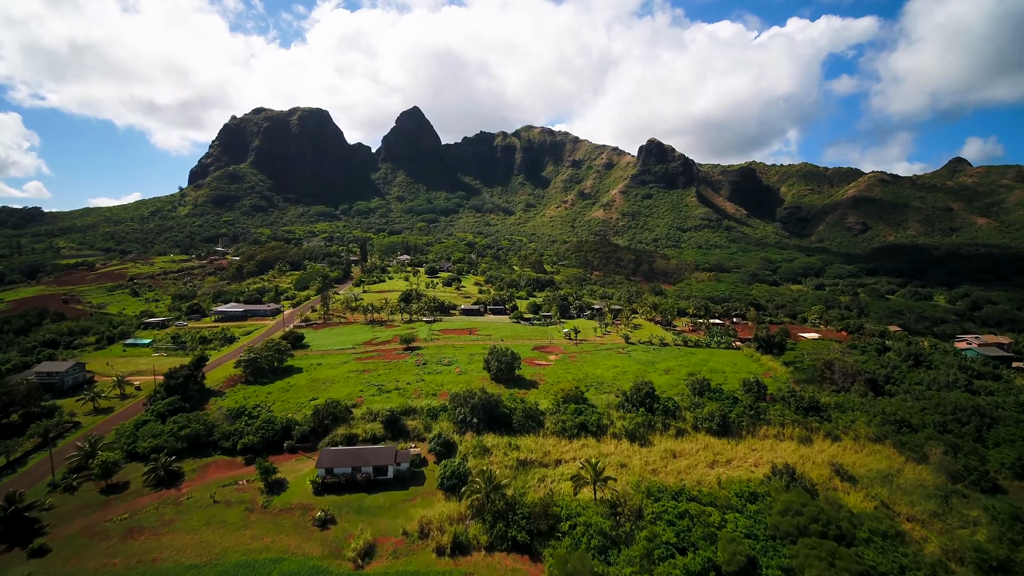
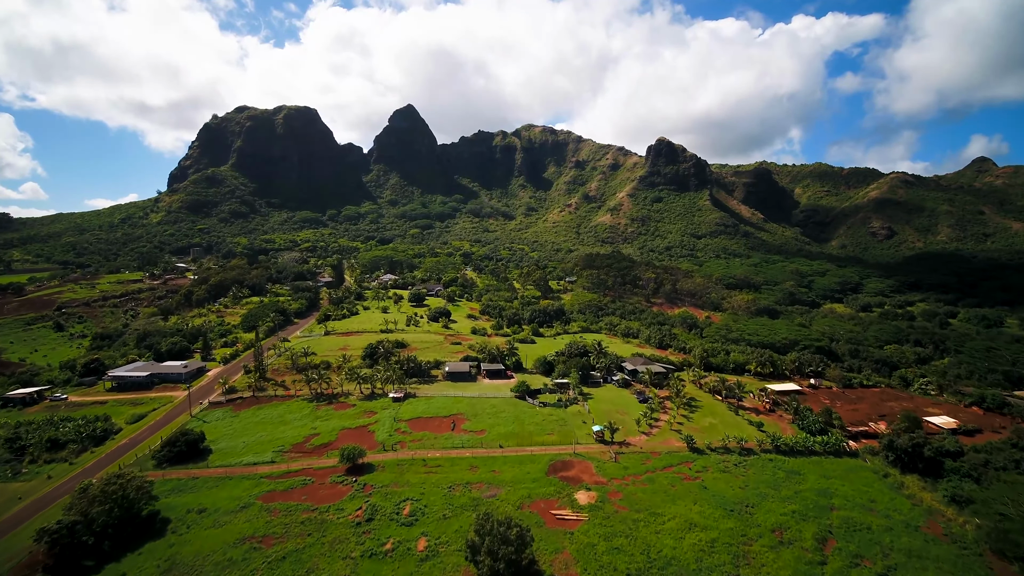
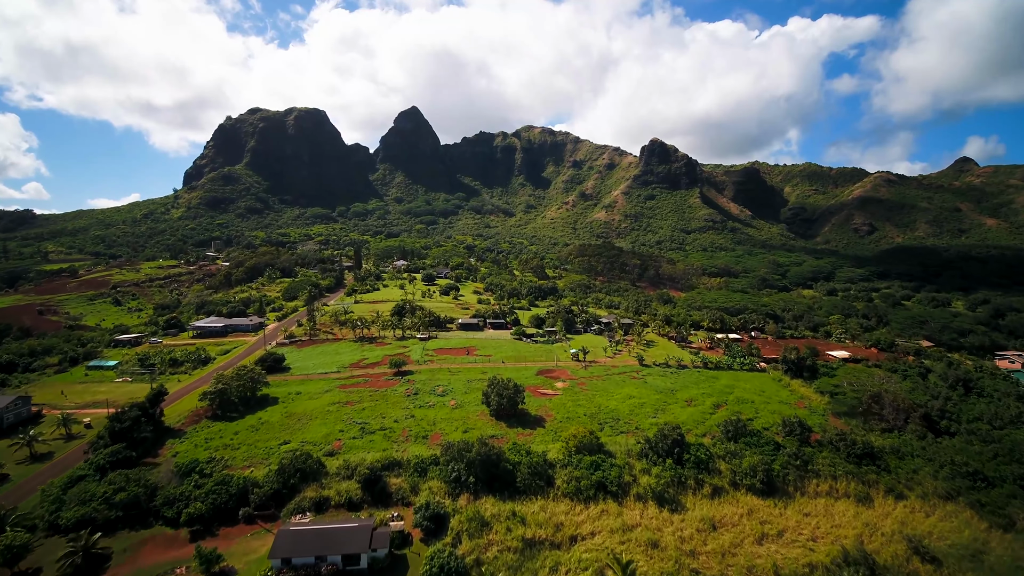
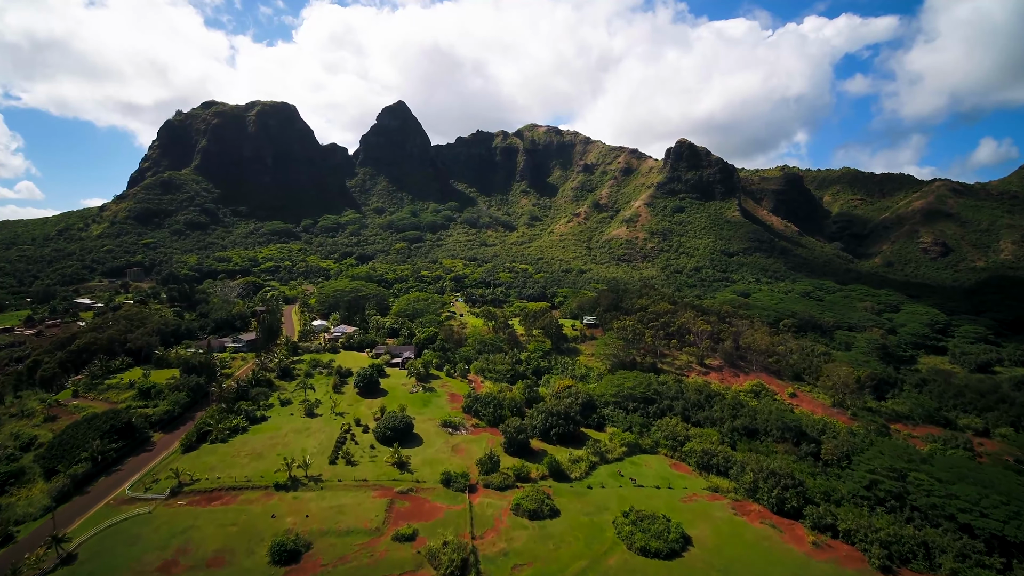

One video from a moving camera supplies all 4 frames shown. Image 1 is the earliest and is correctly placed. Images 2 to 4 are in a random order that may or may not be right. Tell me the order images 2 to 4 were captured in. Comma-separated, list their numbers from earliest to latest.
3, 2, 4
